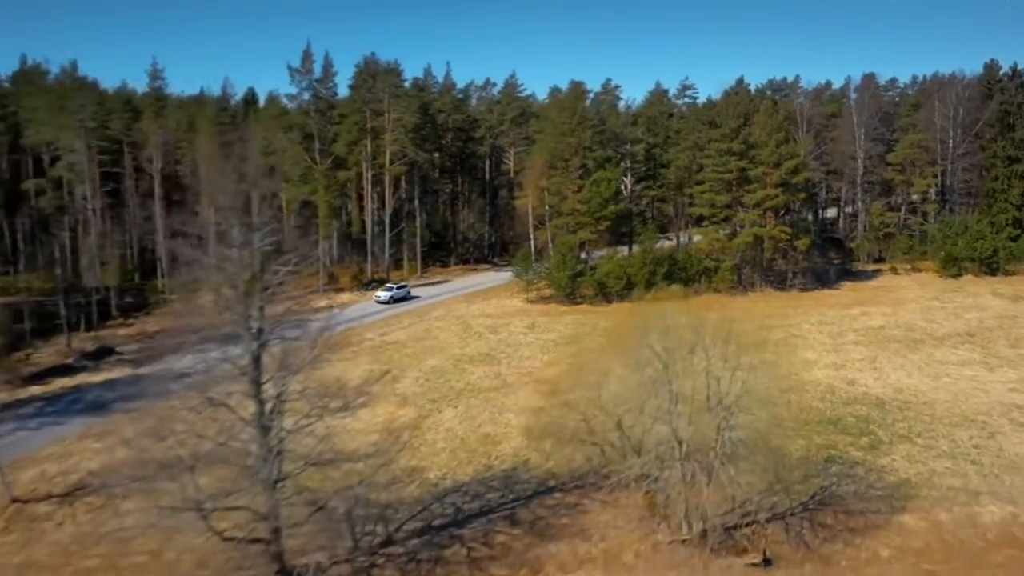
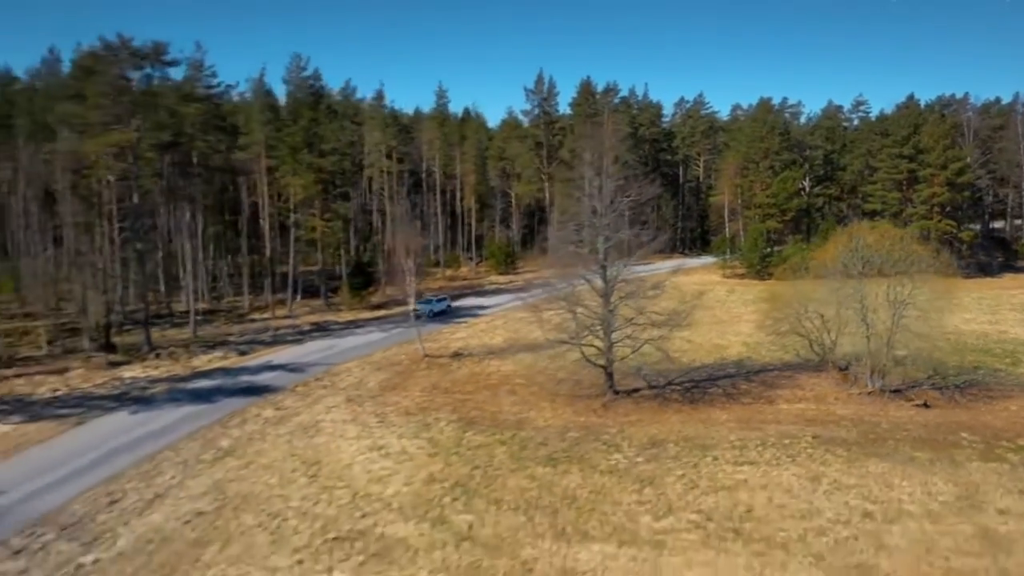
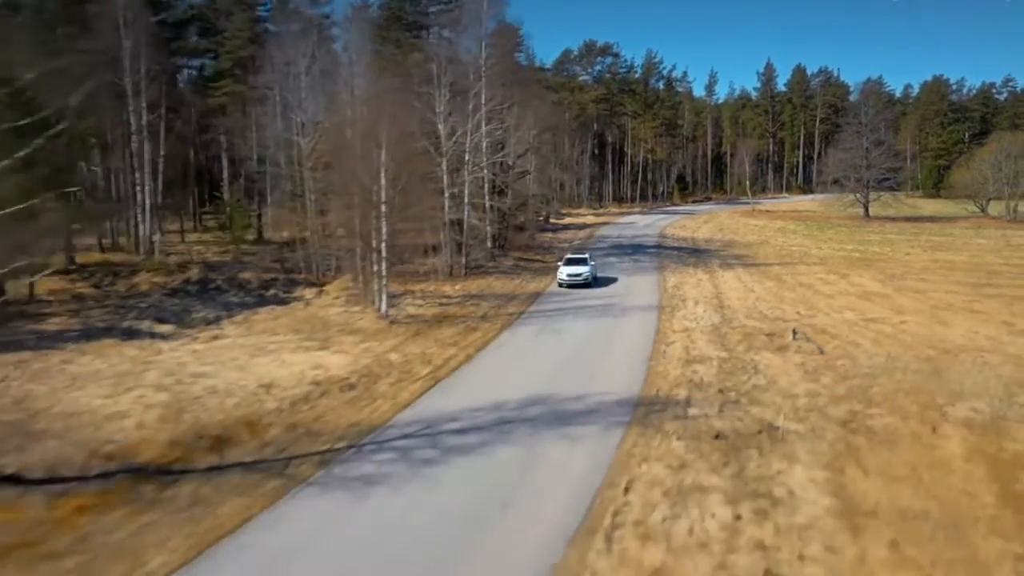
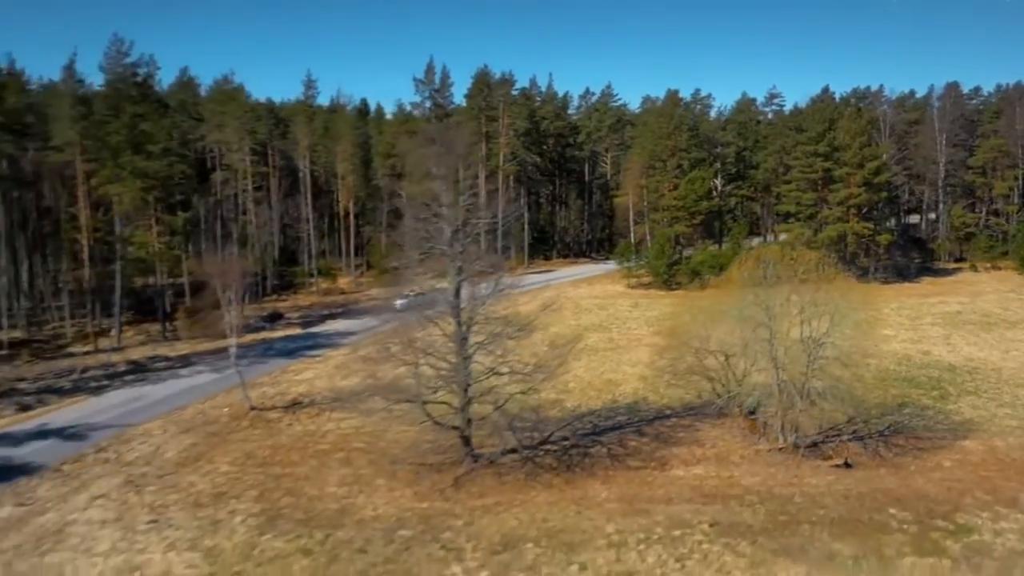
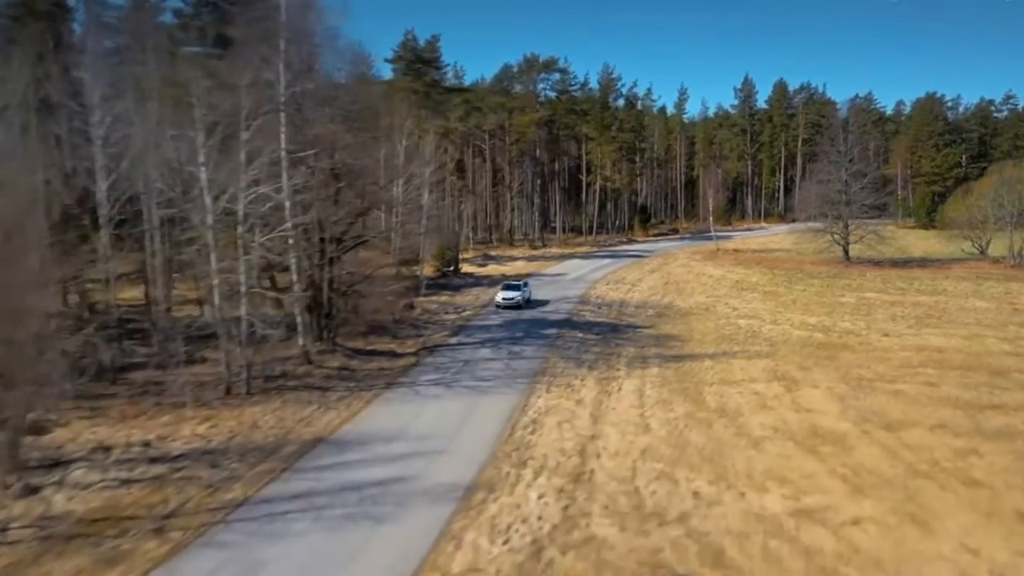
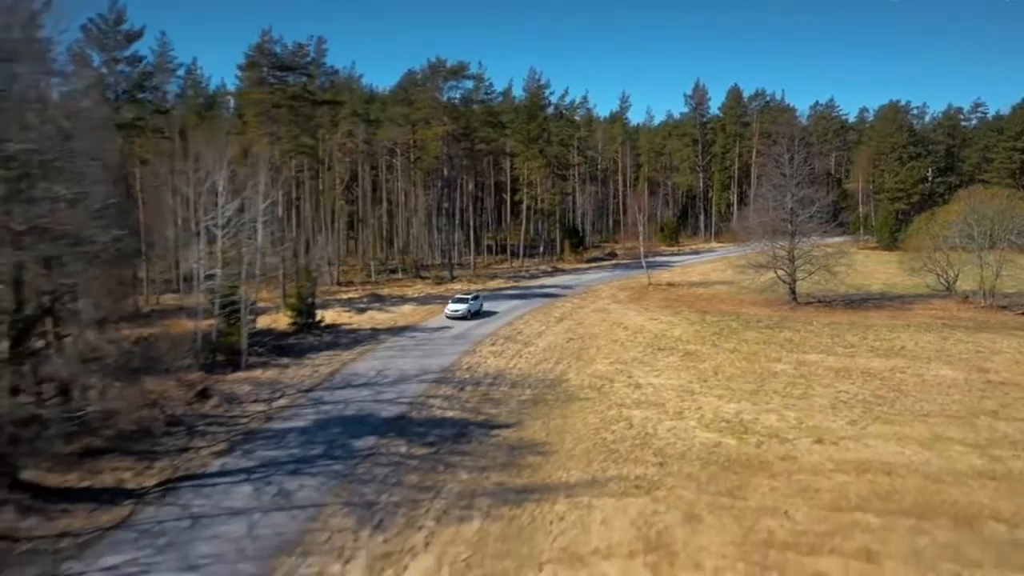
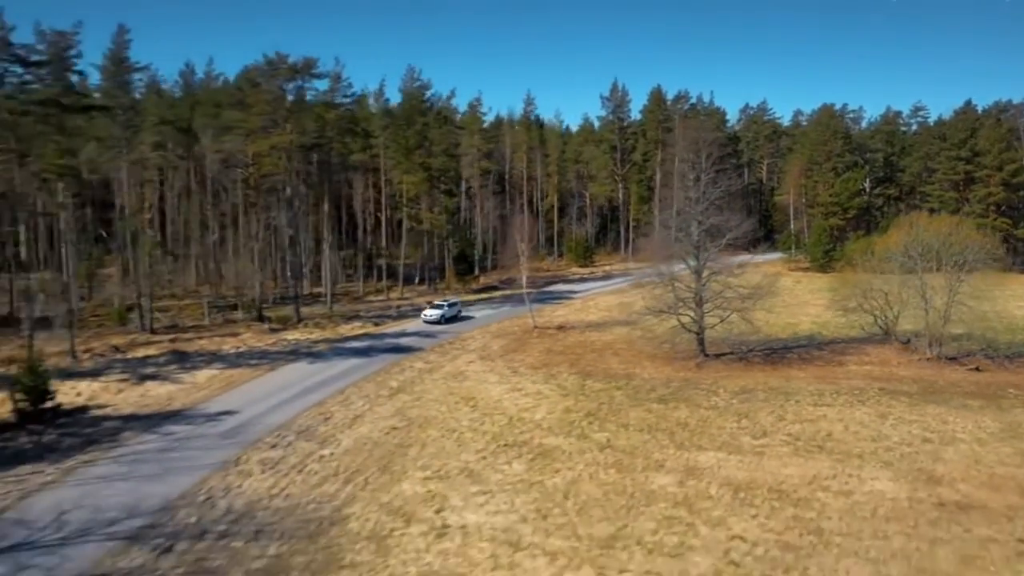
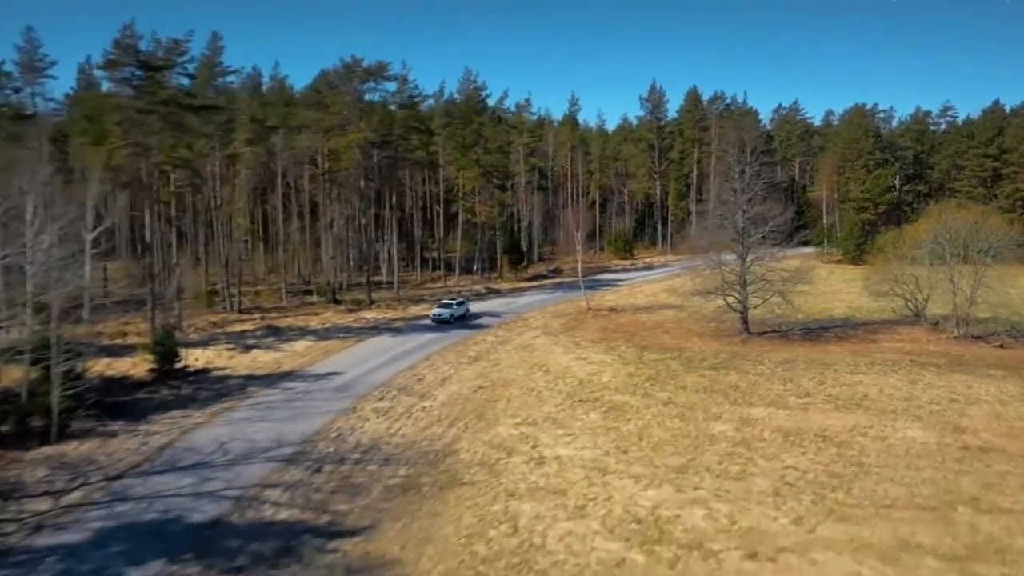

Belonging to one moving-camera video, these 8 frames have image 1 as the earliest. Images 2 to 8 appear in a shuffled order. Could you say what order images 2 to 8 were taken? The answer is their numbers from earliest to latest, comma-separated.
4, 2, 7, 8, 6, 5, 3
